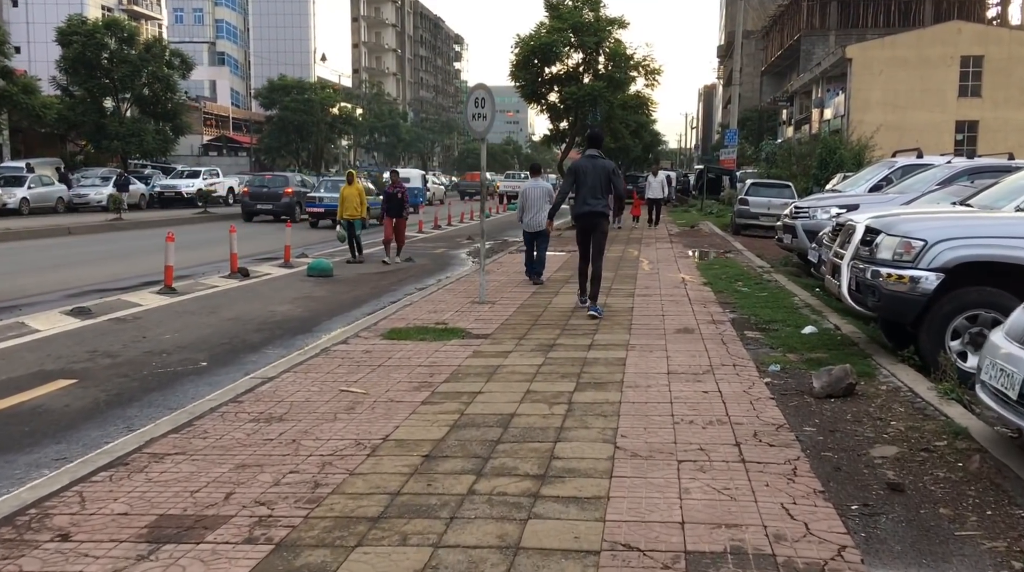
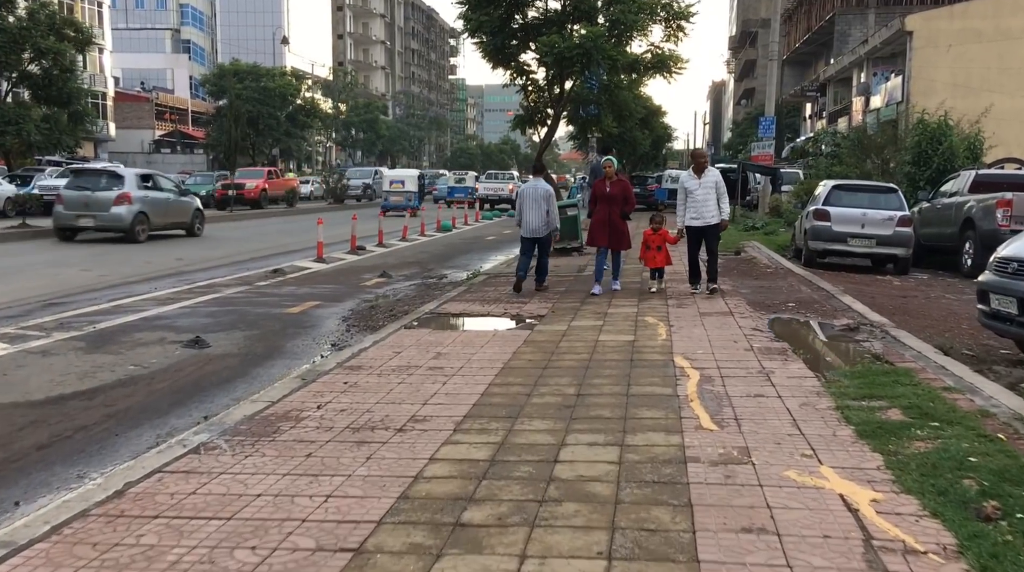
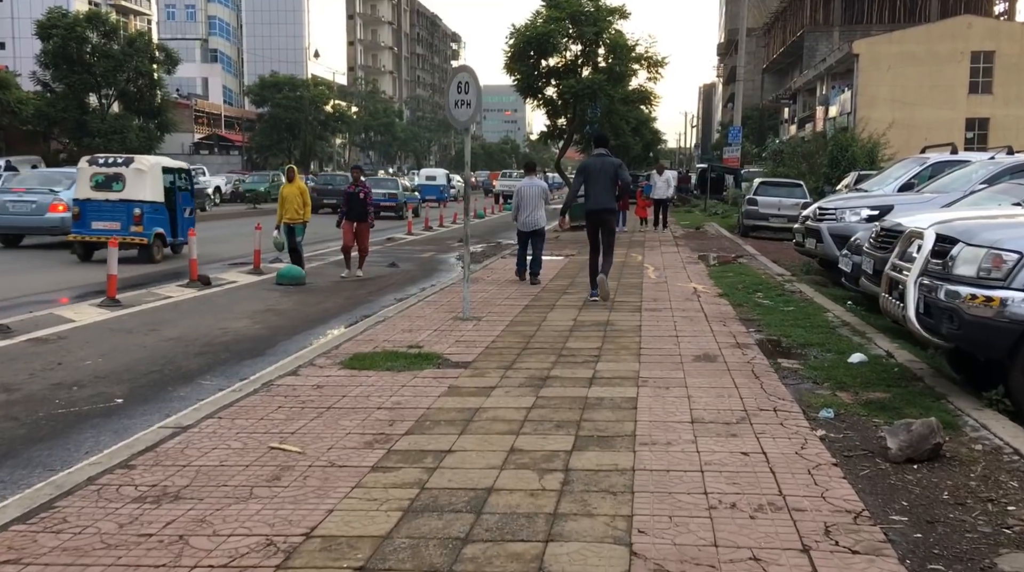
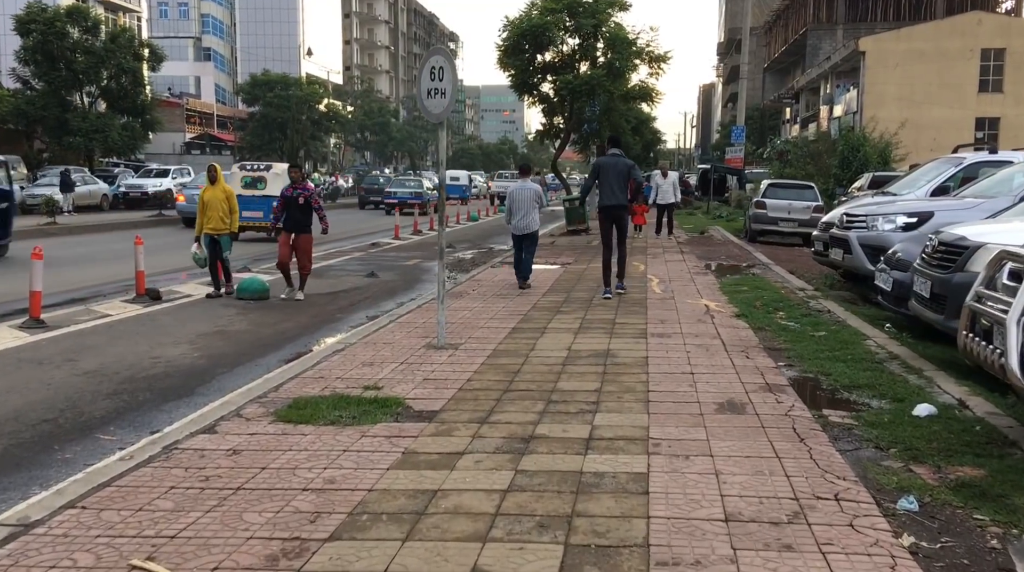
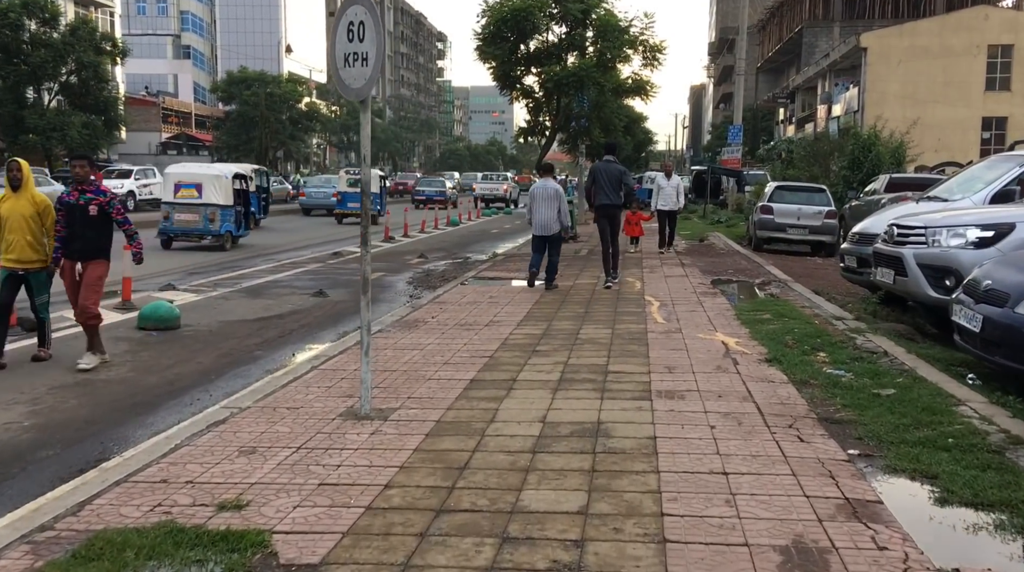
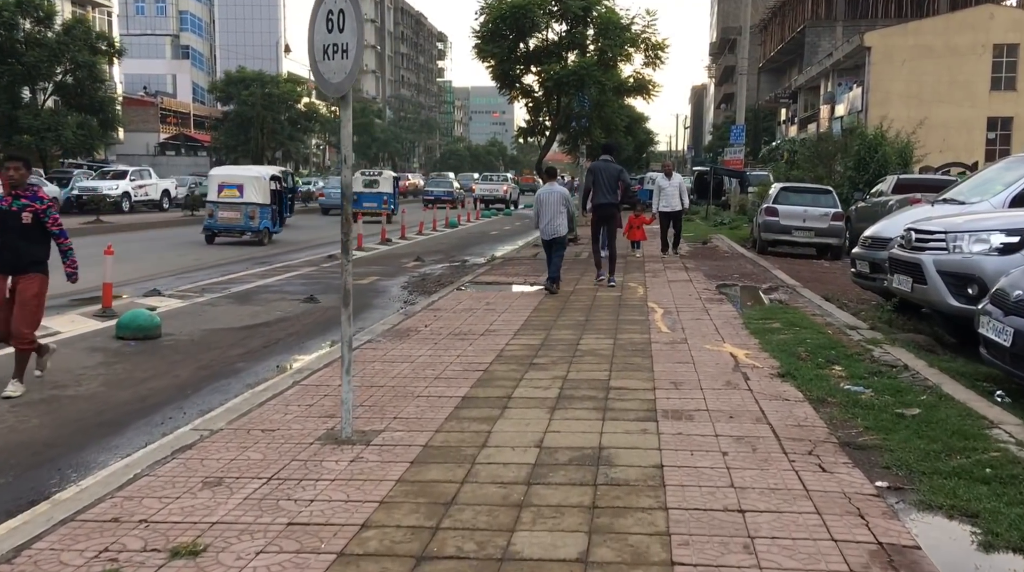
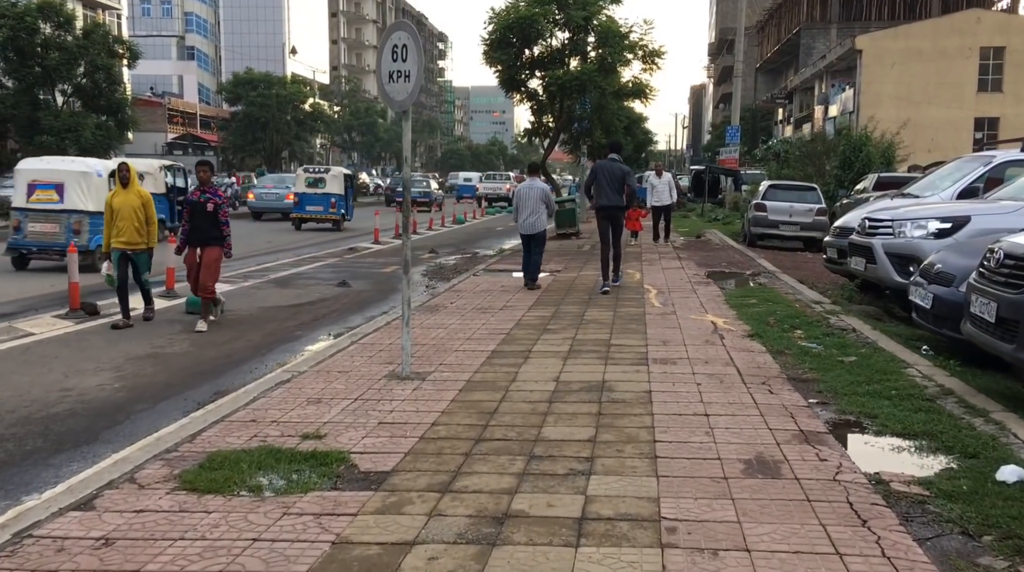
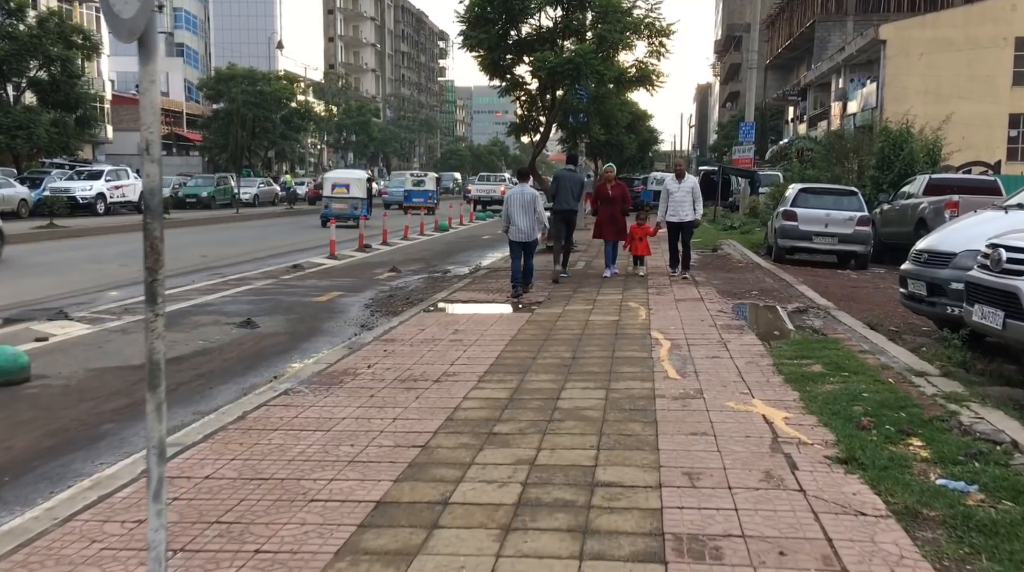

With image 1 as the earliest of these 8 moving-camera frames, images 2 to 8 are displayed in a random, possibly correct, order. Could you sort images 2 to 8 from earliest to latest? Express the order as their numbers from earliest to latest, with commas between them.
3, 4, 7, 5, 6, 8, 2
